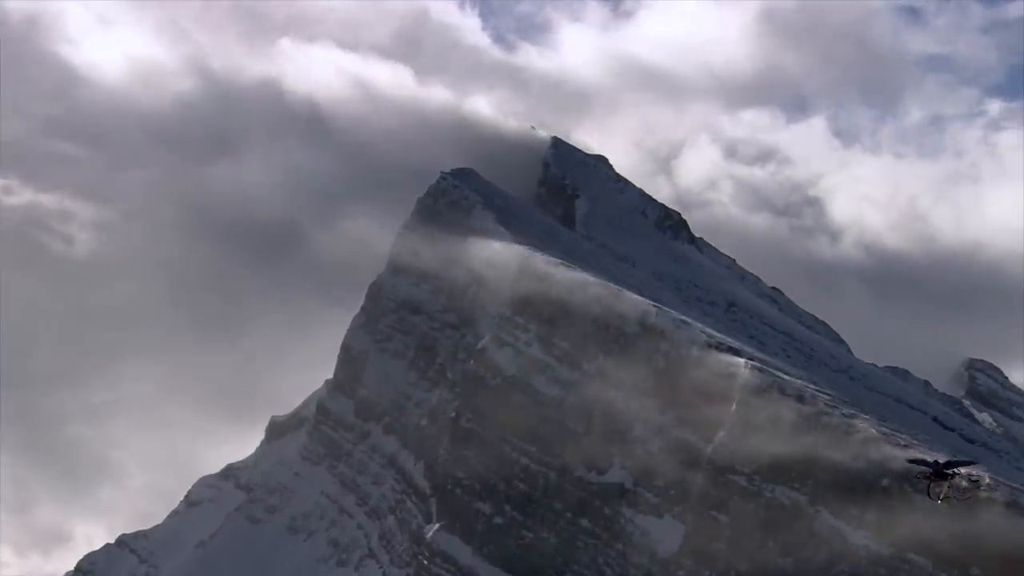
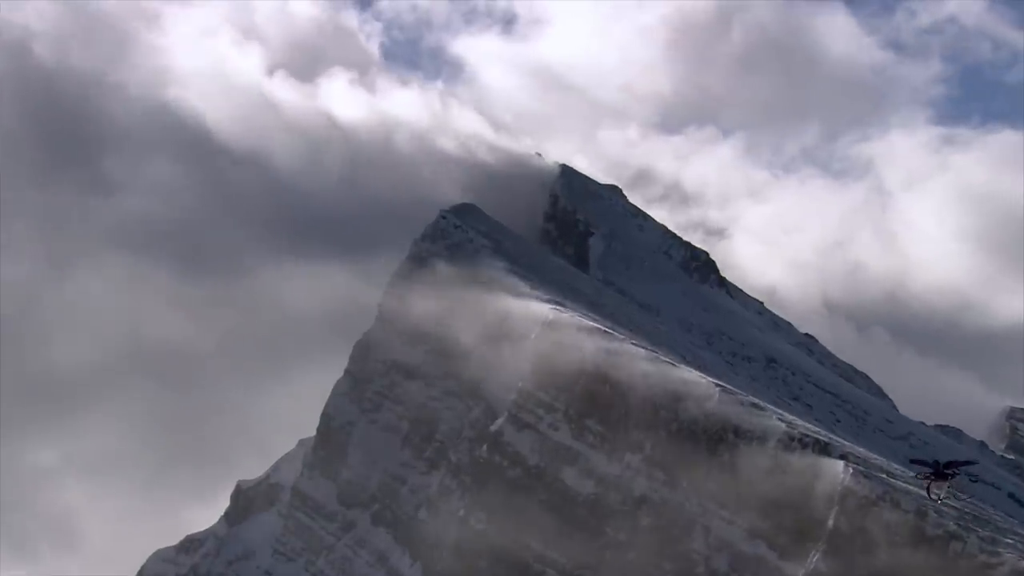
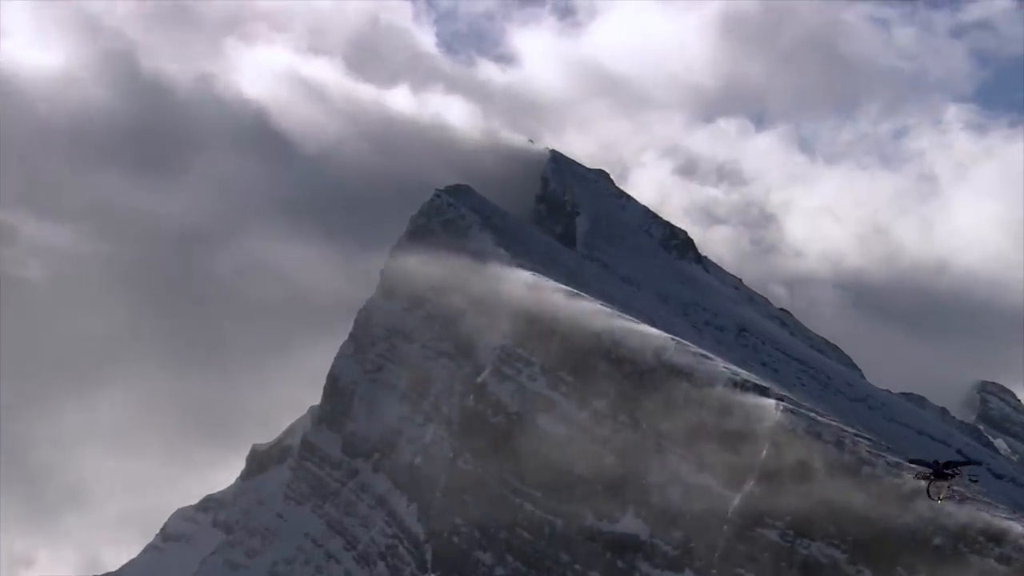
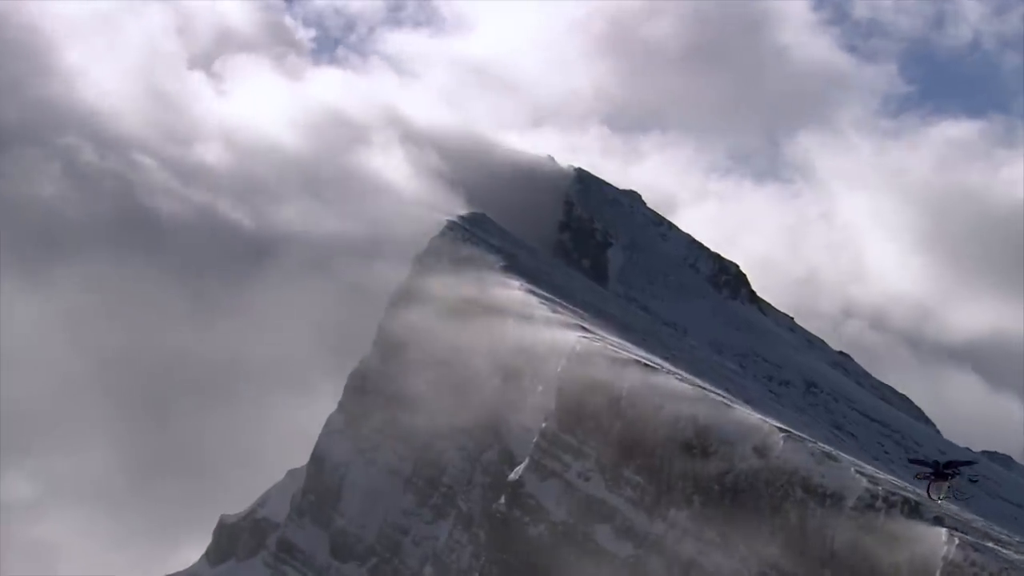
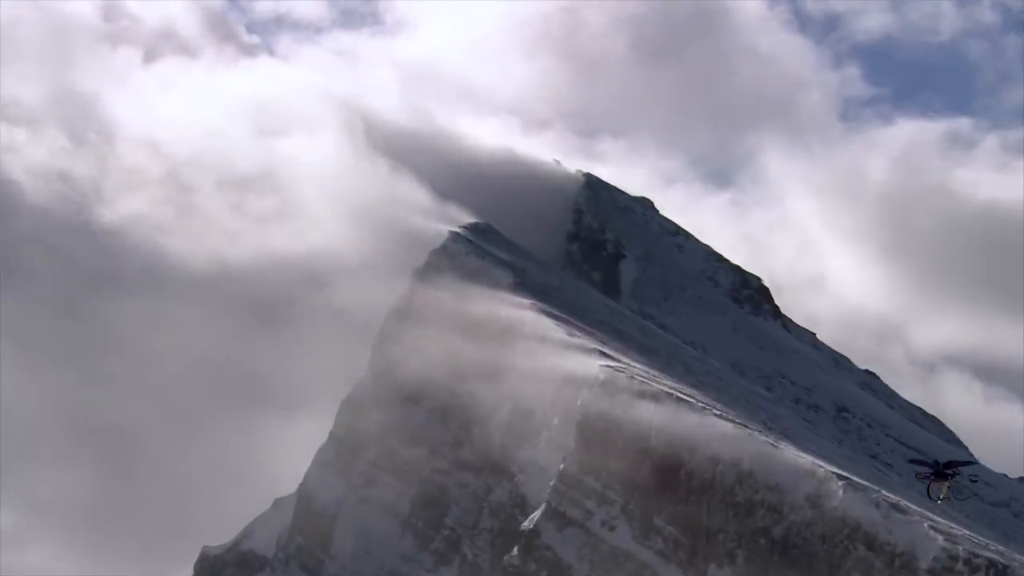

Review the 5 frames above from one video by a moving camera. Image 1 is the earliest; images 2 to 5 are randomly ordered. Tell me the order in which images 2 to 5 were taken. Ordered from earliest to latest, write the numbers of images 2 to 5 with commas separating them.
3, 2, 4, 5
